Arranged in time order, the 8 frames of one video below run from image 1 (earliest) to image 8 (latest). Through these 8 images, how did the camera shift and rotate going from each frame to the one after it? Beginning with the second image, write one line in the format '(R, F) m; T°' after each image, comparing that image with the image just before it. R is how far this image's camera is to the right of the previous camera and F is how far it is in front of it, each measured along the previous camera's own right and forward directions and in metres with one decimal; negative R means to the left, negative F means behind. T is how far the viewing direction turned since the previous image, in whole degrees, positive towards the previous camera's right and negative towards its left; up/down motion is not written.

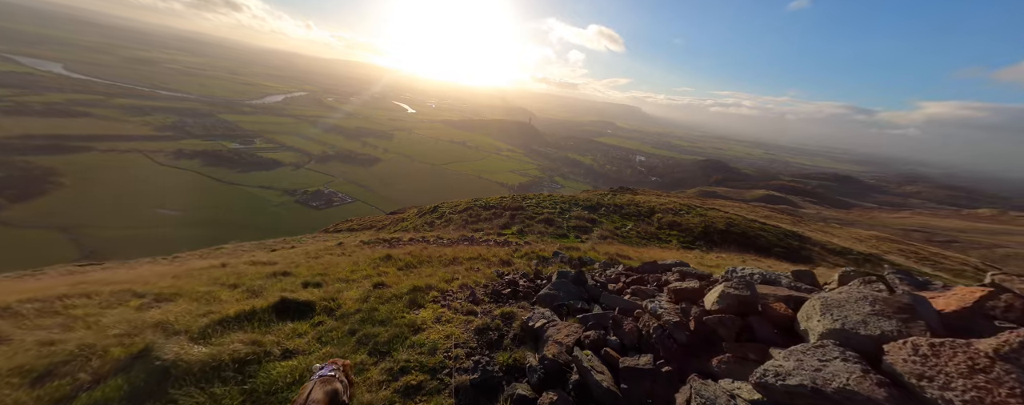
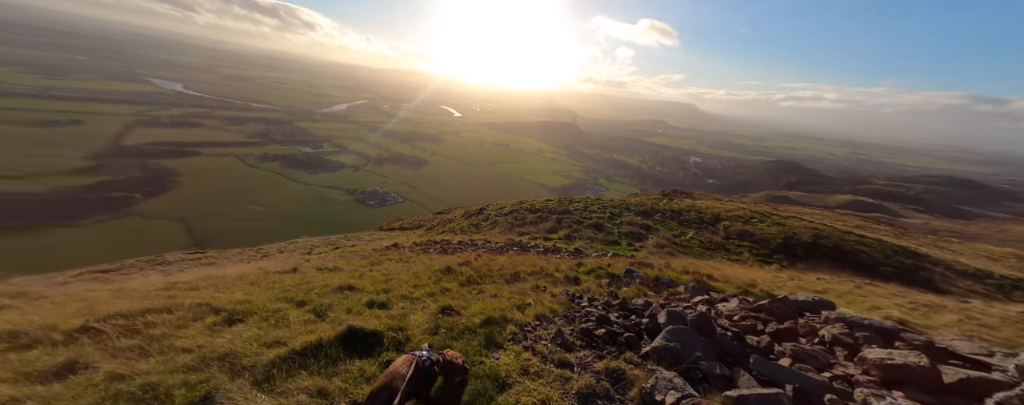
(-0.8, +1.0) m; -8°
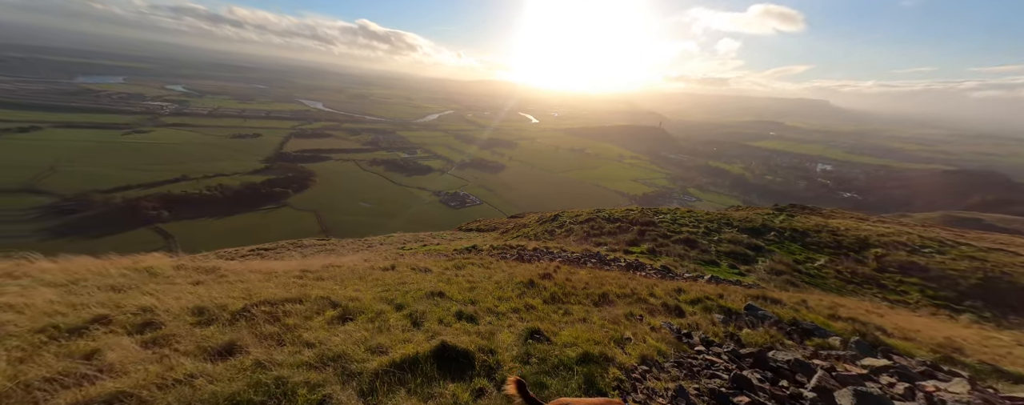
(-0.5, +0.7) m; -13°
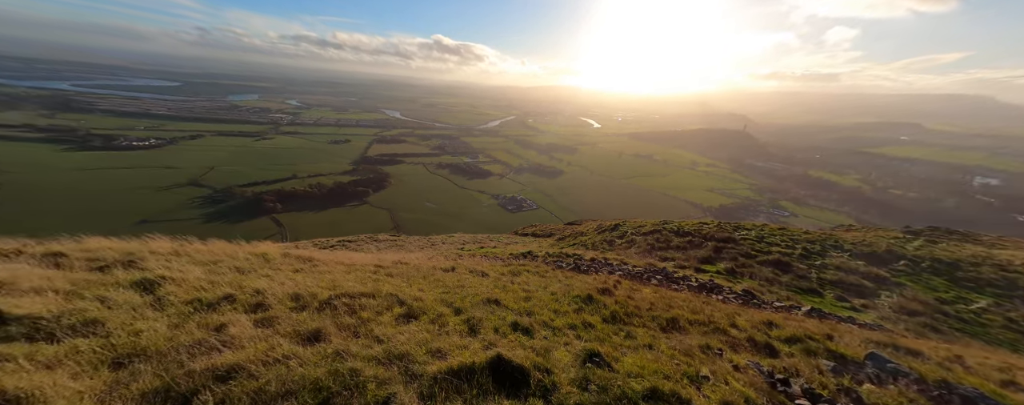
(-0.1, +0.6) m; -10°
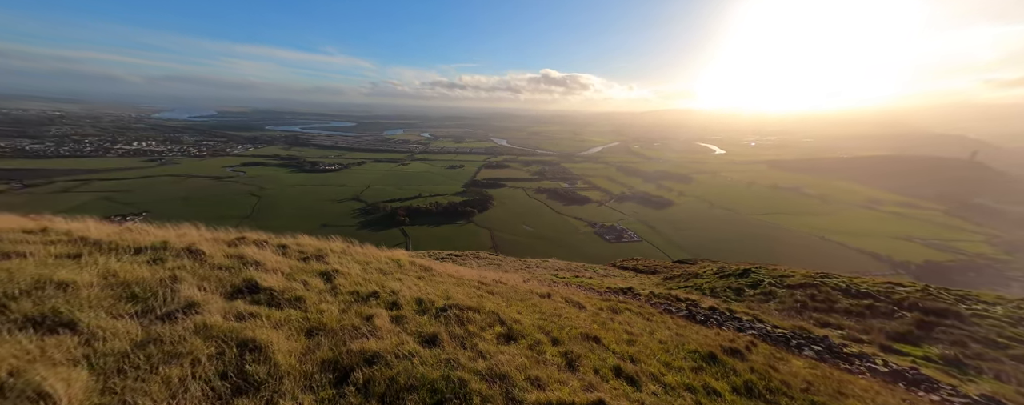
(-0.3, -0.2) m; -17°
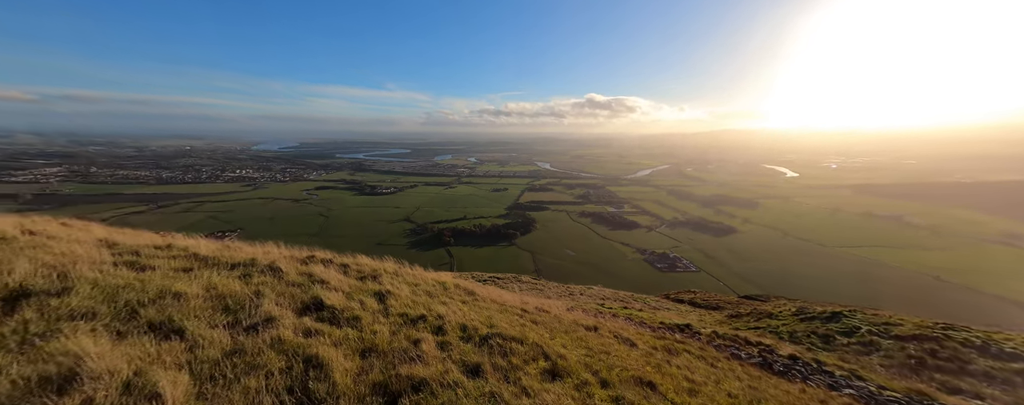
(-0.1, 0.0) m; -8°
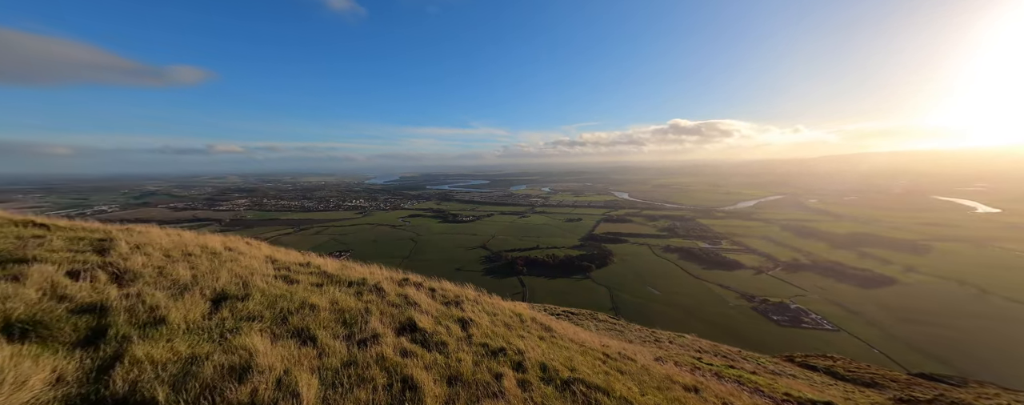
(-0.1, -0.1) m; -13°
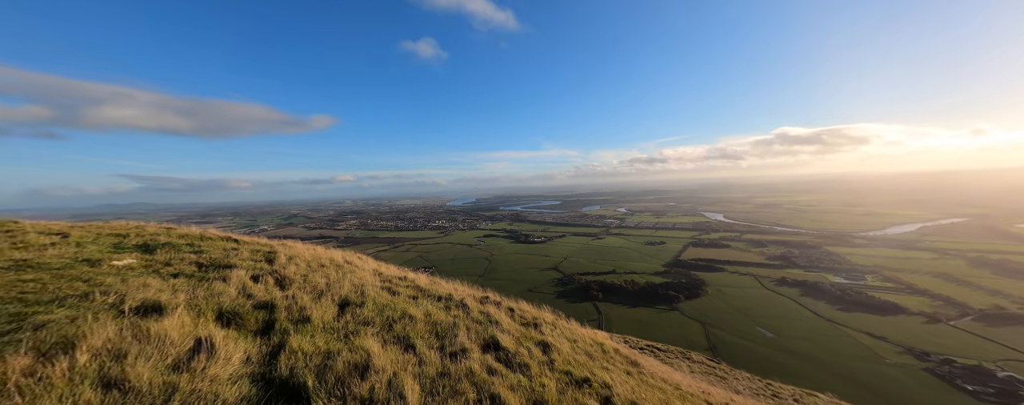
(0.0, -0.1) m; -13°
